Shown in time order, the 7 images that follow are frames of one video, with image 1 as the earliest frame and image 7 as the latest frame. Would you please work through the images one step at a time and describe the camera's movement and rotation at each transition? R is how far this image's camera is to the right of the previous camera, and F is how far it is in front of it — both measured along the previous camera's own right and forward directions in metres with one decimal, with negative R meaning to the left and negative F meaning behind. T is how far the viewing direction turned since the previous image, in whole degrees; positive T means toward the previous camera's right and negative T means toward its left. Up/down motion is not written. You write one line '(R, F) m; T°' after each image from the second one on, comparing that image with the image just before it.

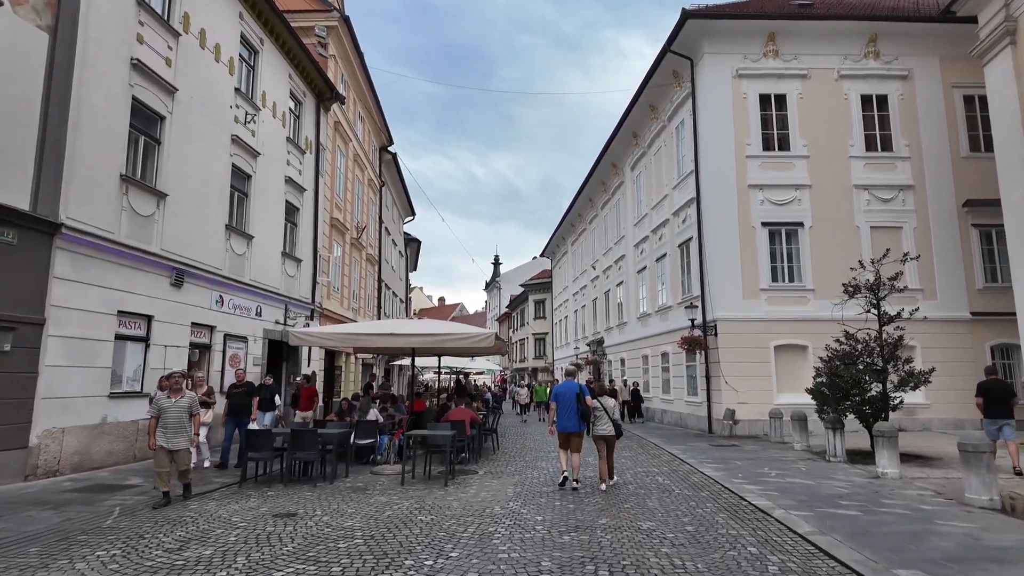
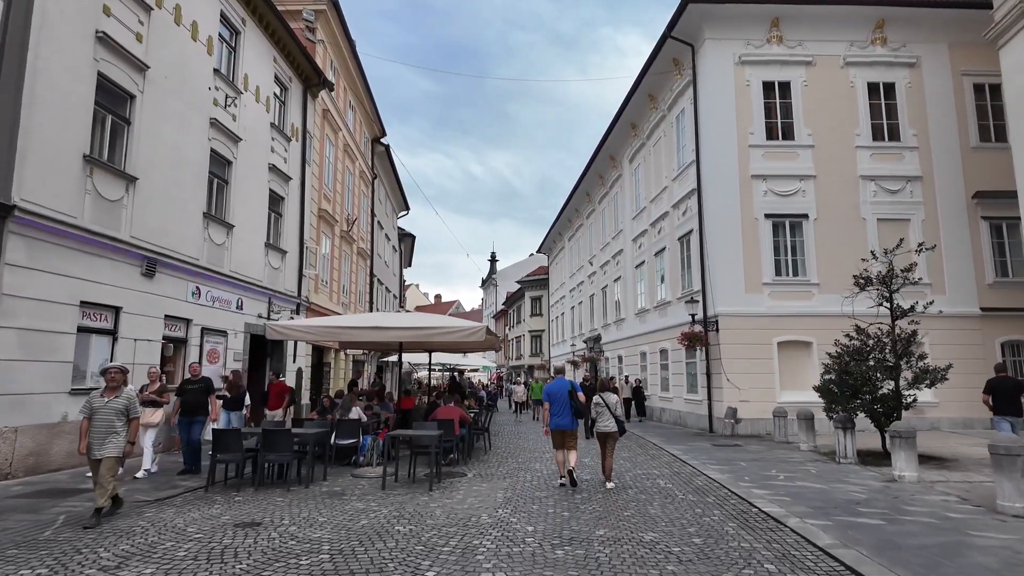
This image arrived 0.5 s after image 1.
(+0.1, +0.7) m; 0°
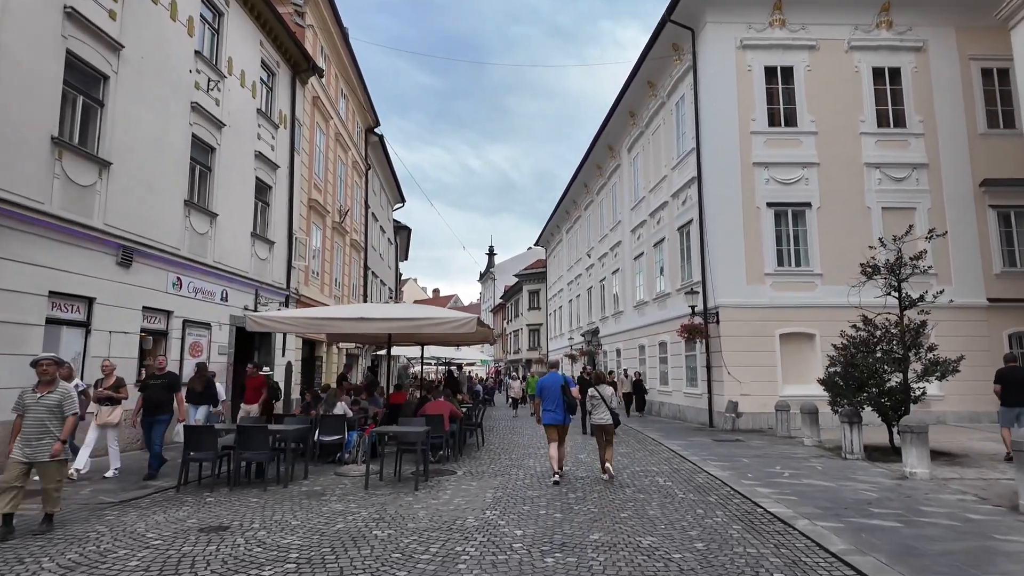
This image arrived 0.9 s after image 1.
(+0.1, +0.5) m; 0°
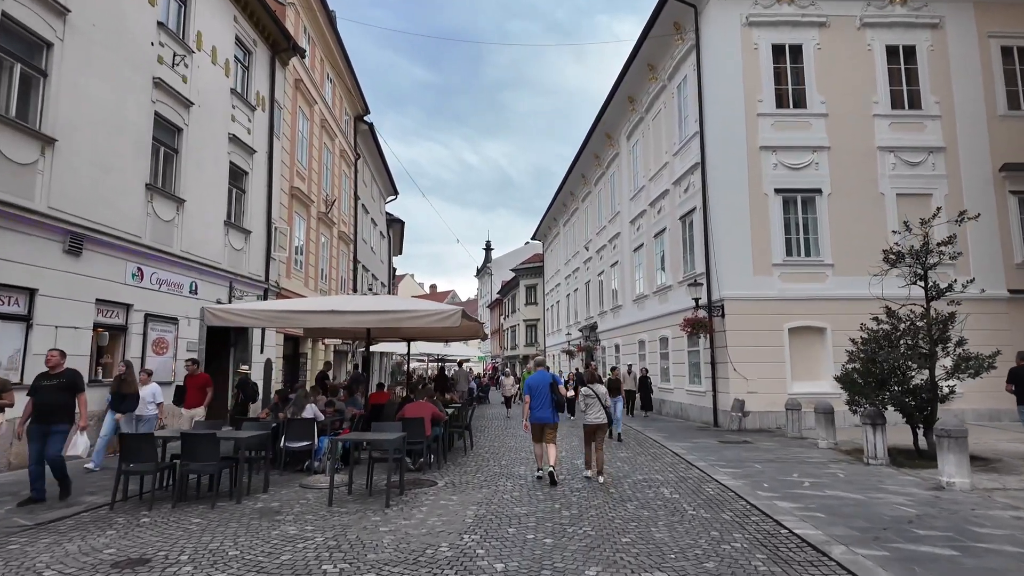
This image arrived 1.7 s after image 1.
(+0.2, +1.0) m; 0°
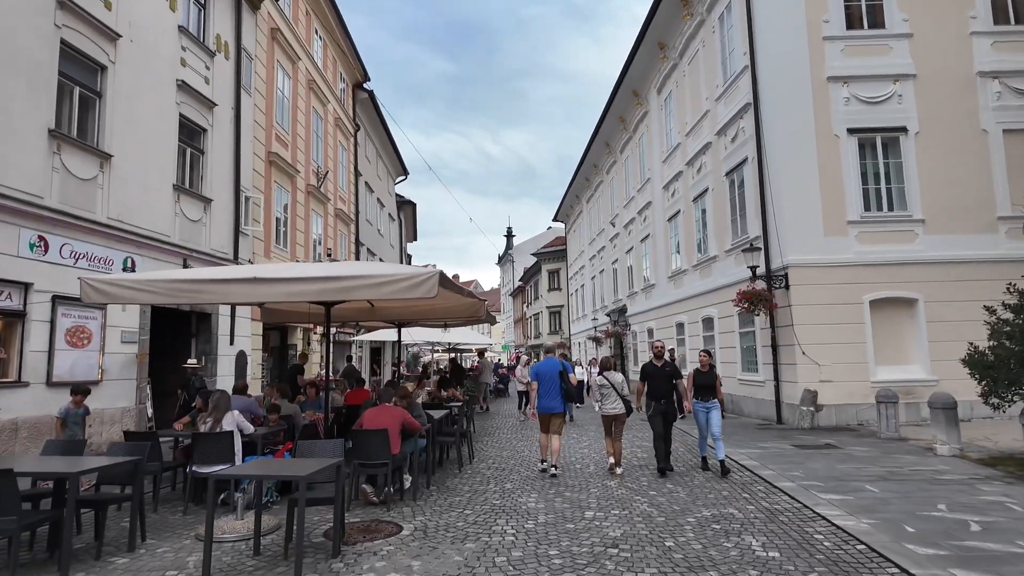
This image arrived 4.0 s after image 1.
(+0.3, +2.8) m; -2°
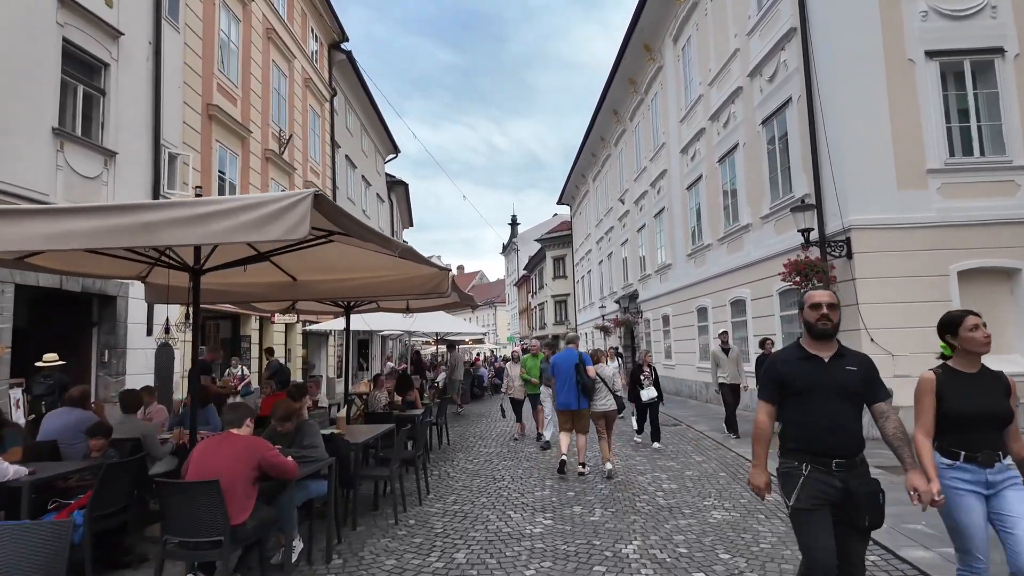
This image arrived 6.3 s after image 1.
(+0.4, +2.8) m; -1°
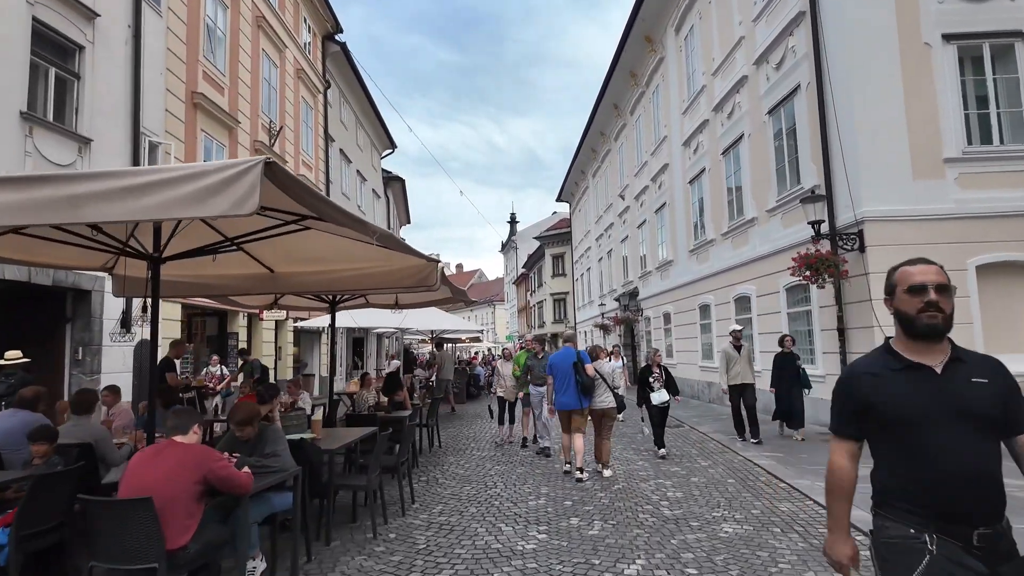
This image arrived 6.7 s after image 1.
(+0.1, +0.5) m; 0°
